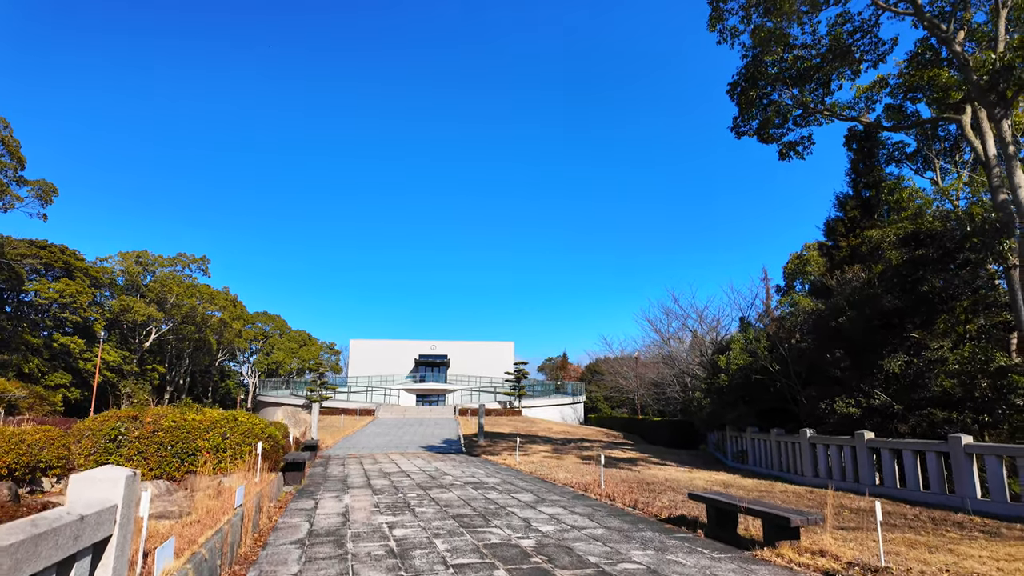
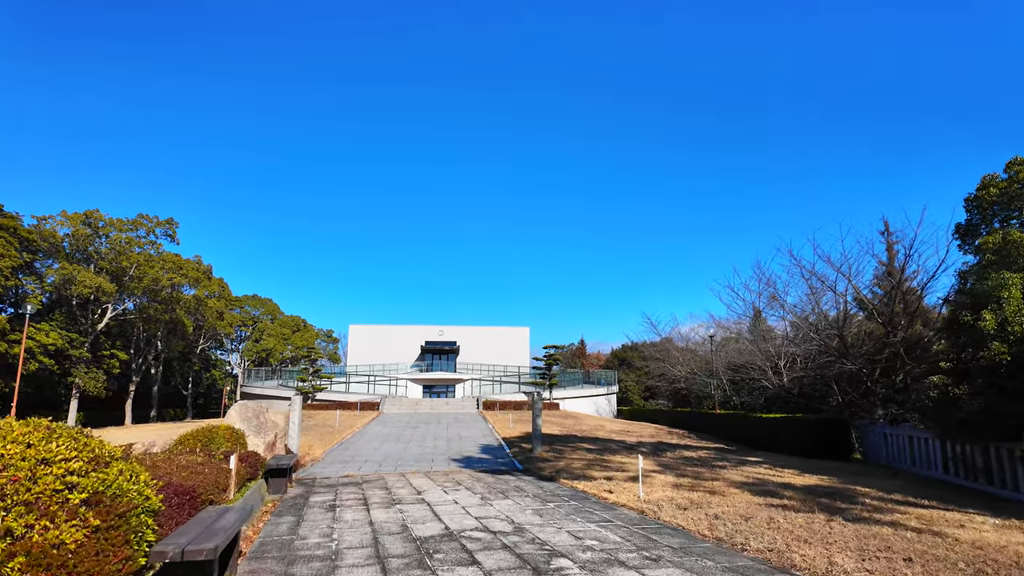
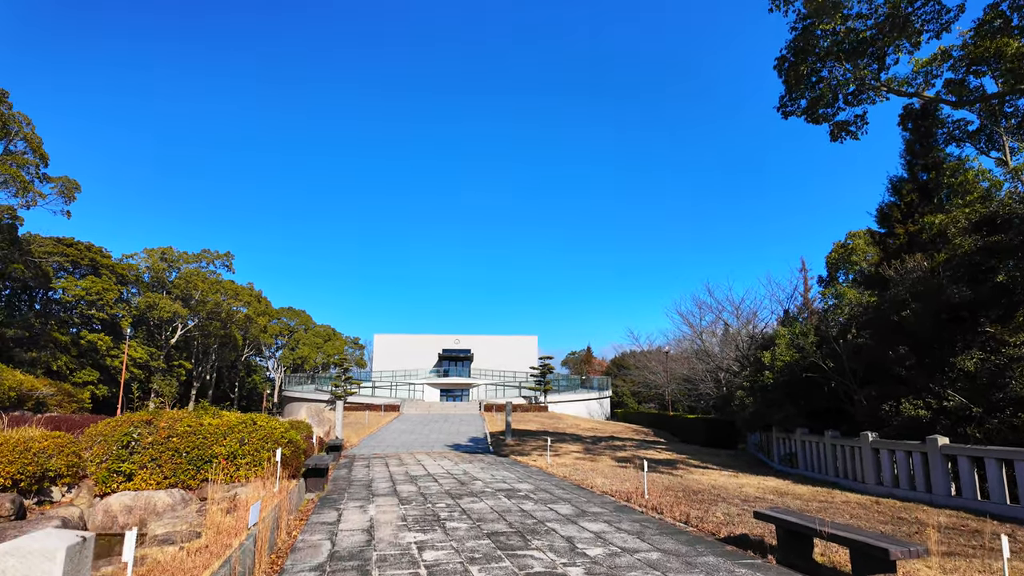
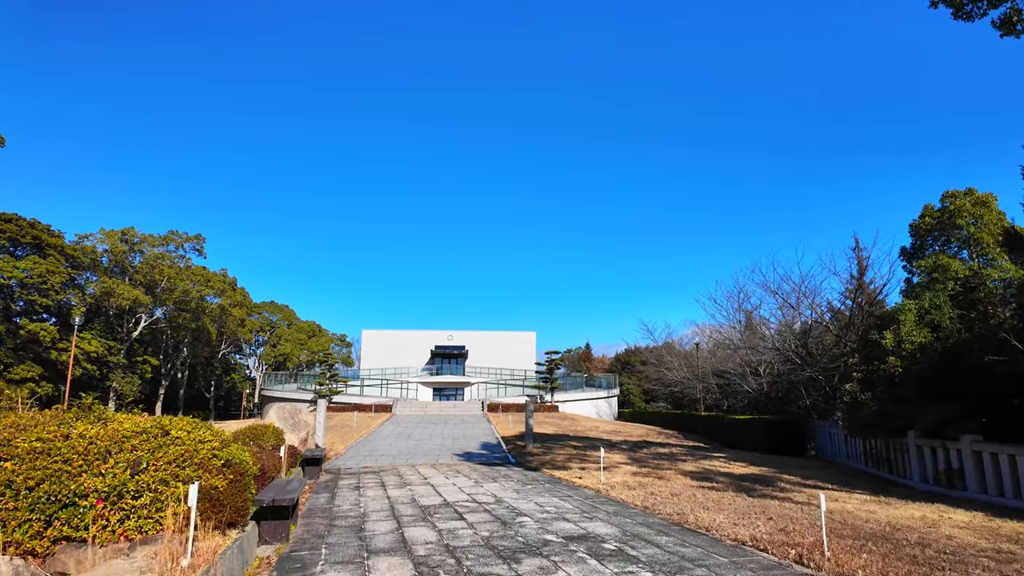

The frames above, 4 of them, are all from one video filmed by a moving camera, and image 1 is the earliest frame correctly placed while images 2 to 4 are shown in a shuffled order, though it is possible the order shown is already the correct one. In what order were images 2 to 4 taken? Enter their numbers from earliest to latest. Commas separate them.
3, 4, 2
